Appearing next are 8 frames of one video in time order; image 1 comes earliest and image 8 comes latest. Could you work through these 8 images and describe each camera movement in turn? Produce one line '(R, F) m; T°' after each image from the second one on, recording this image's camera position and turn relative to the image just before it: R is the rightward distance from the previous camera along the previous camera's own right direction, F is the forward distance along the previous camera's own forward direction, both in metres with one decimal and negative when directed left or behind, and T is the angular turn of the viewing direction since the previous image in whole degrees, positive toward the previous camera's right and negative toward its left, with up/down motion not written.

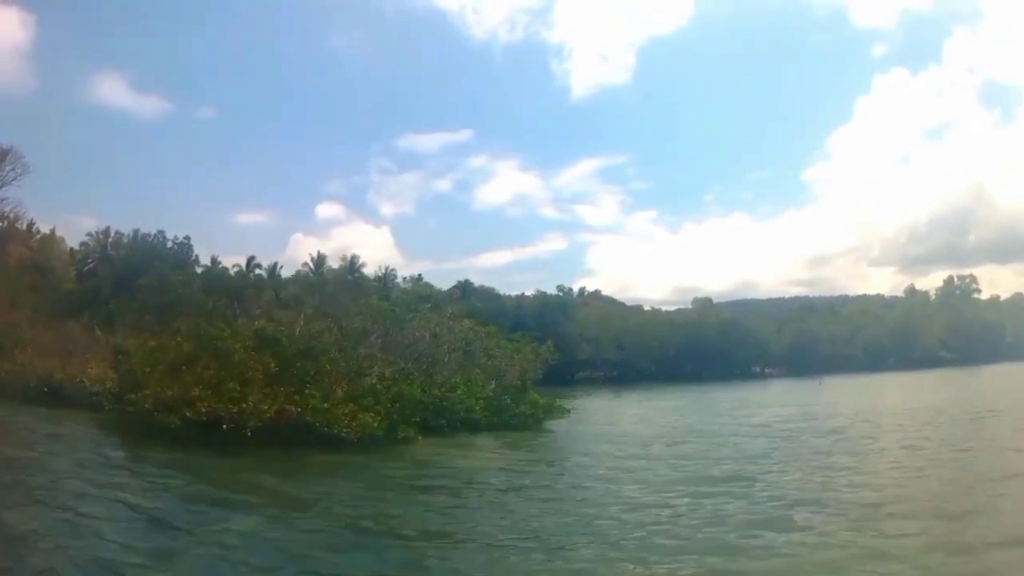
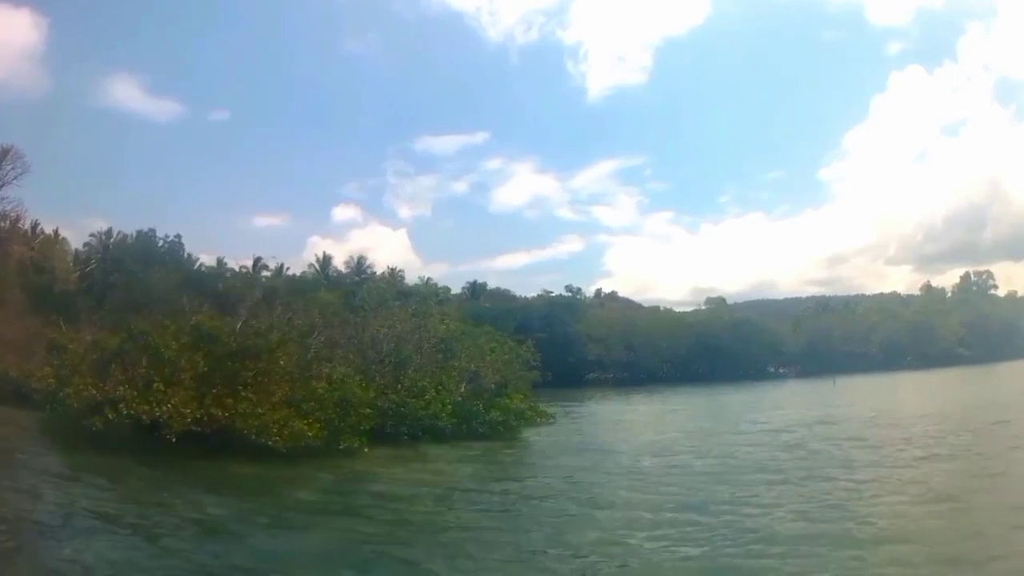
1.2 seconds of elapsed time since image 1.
(+1.3, +2.3) m; -1°
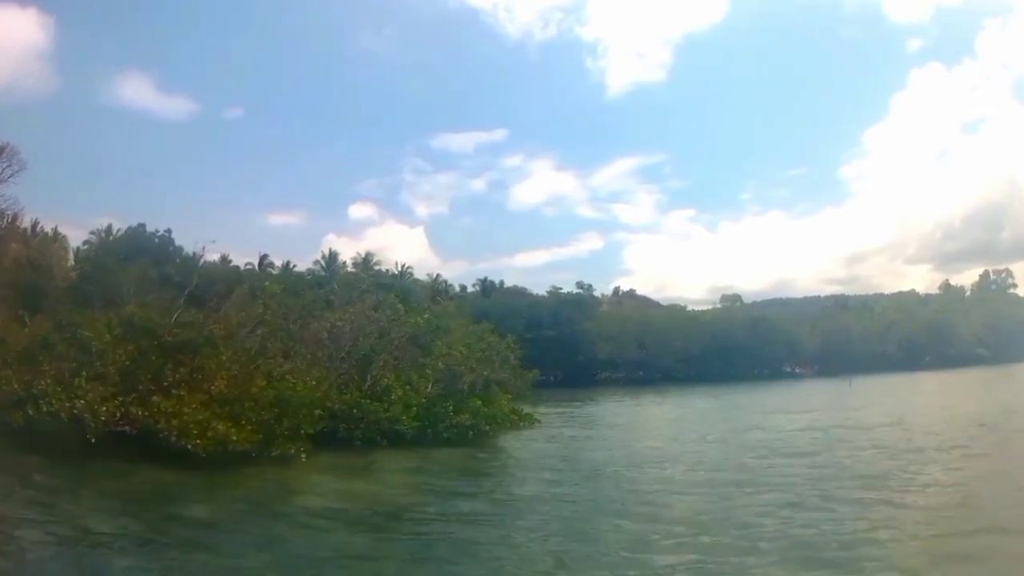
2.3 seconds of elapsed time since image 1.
(+1.1, +2.3) m; -1°
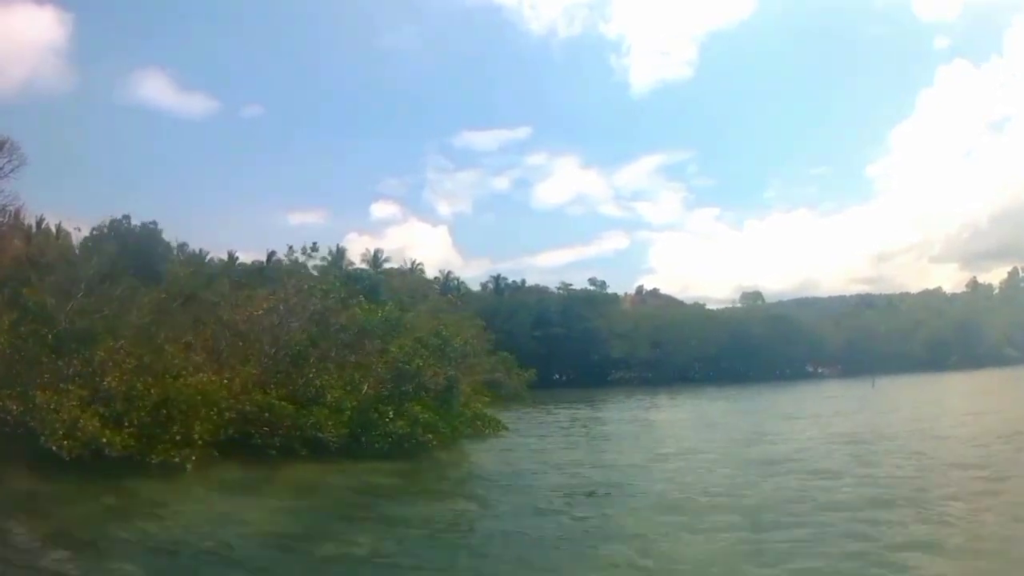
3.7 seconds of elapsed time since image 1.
(+1.6, +3.1) m; -1°
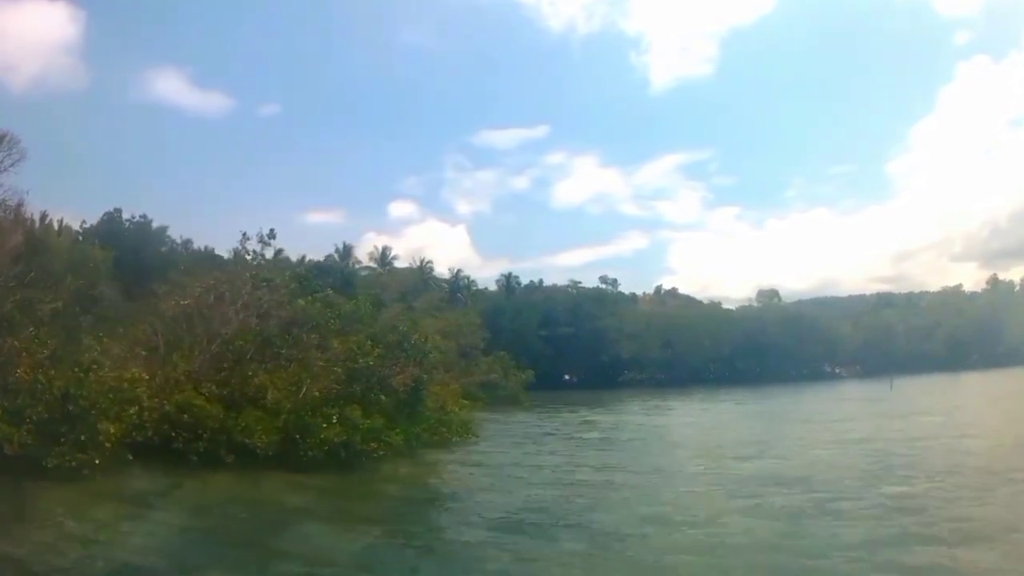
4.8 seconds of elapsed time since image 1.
(+1.1, +2.1) m; -1°
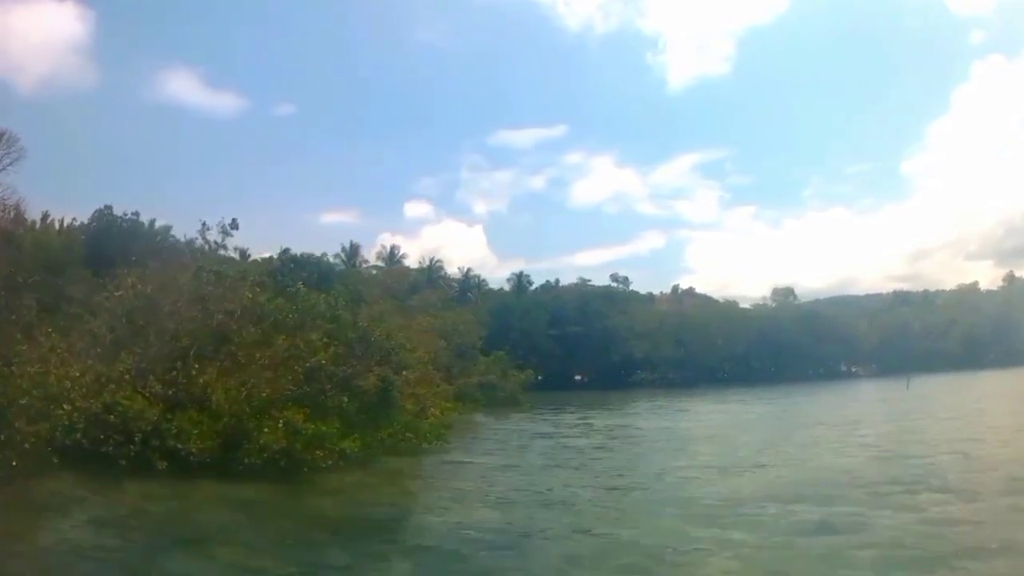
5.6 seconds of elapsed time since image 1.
(+0.9, +1.9) m; -1°
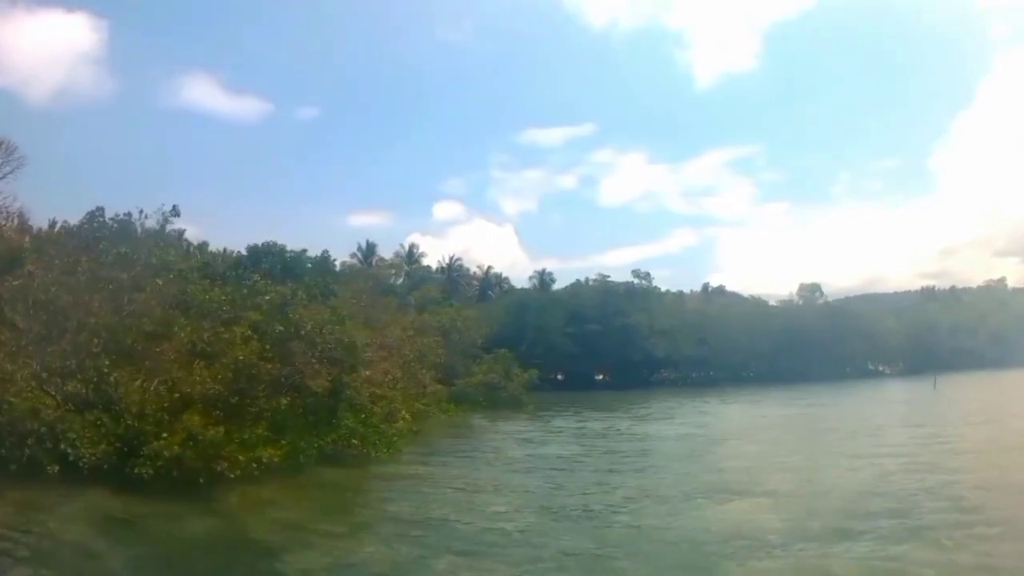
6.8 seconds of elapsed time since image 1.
(+1.4, +2.0) m; -2°
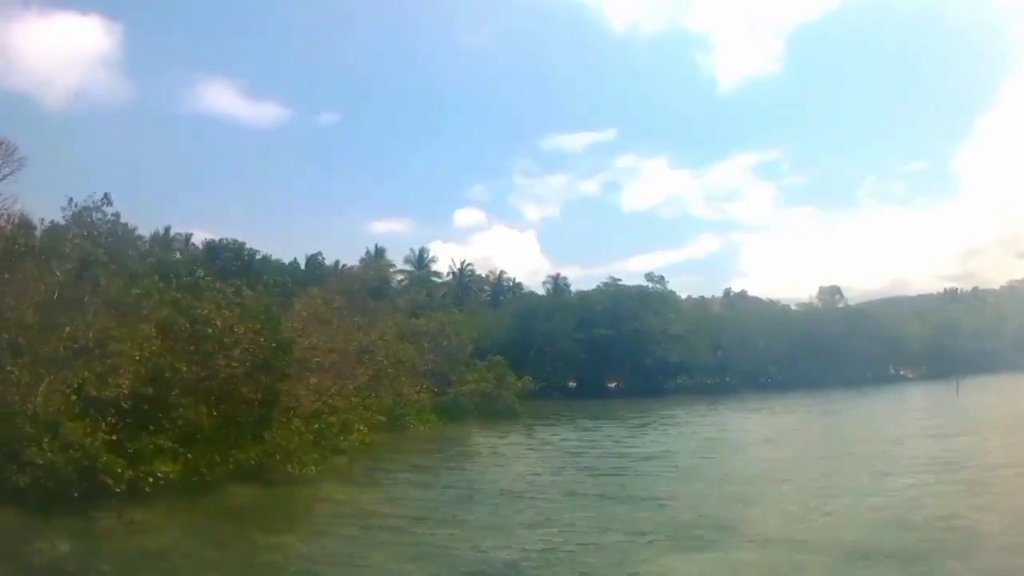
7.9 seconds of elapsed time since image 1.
(+1.2, +2.1) m; -1°
